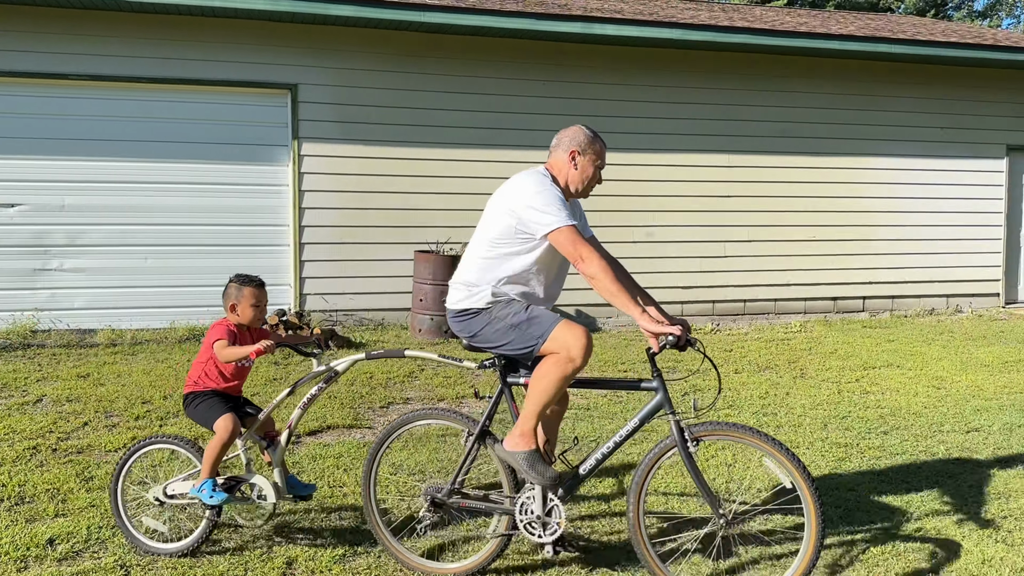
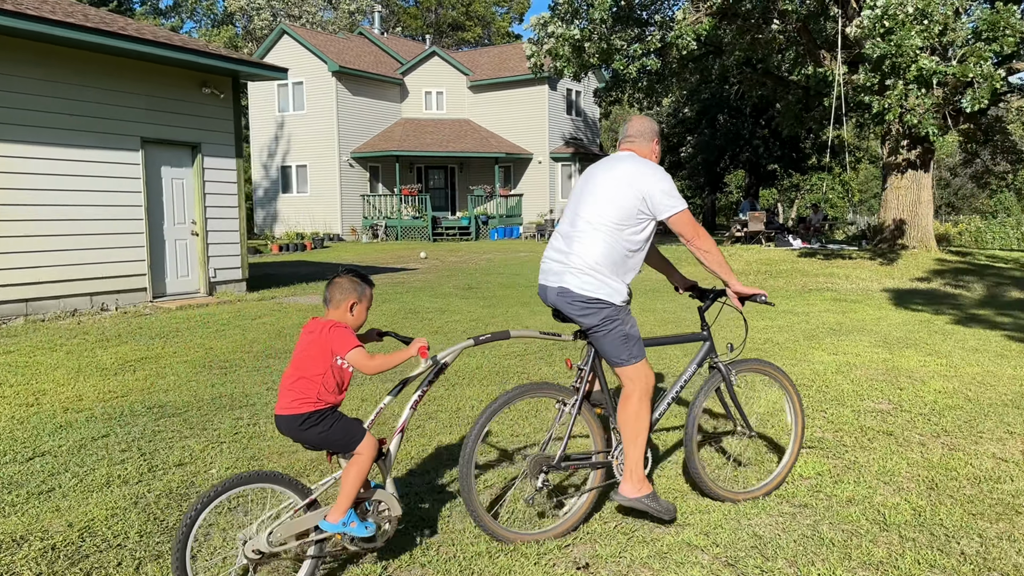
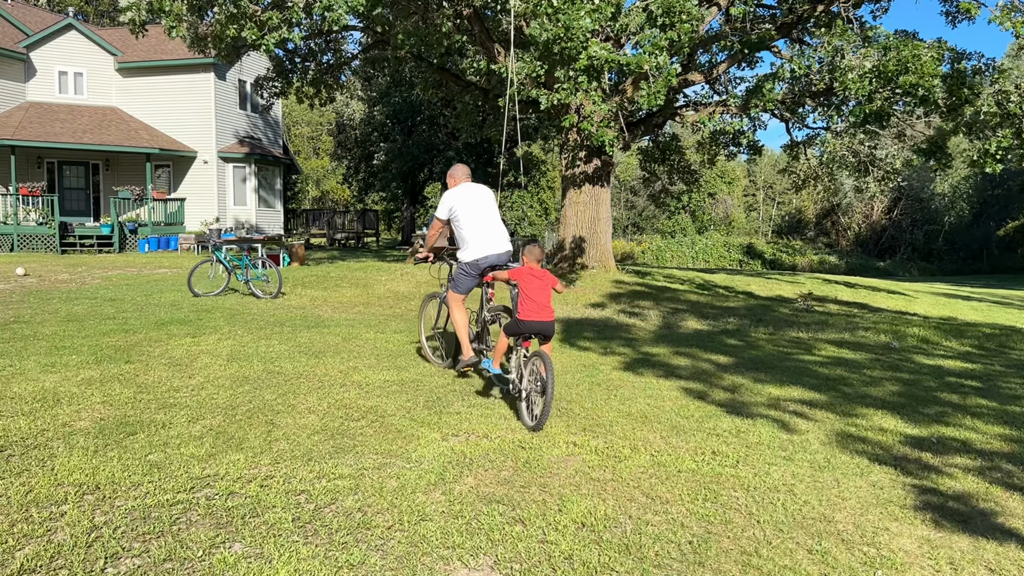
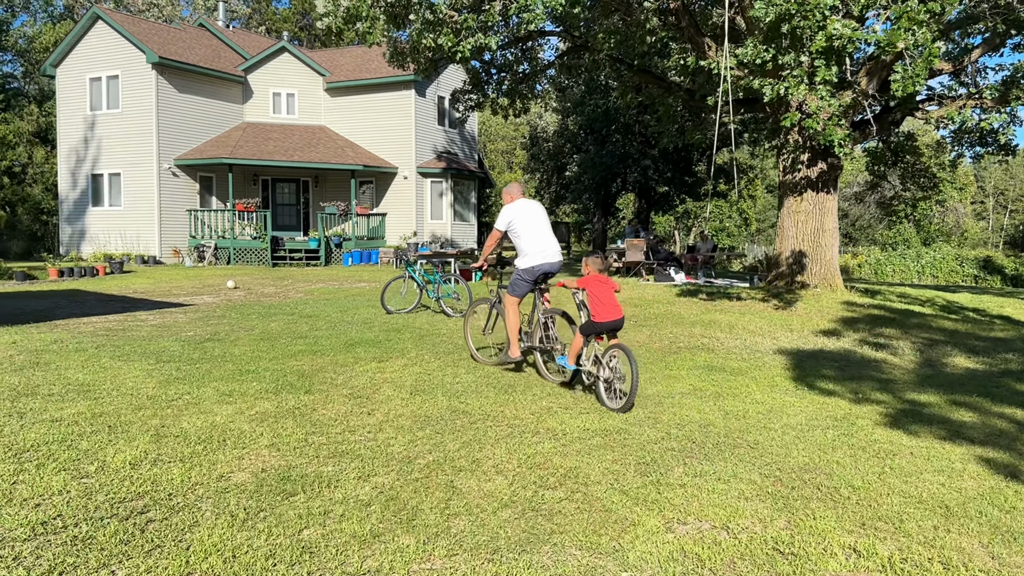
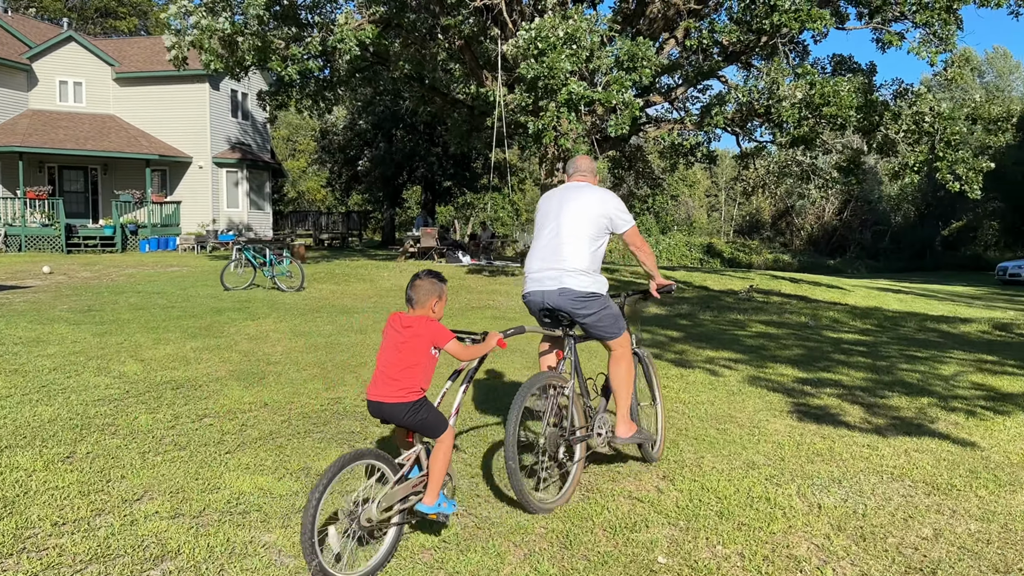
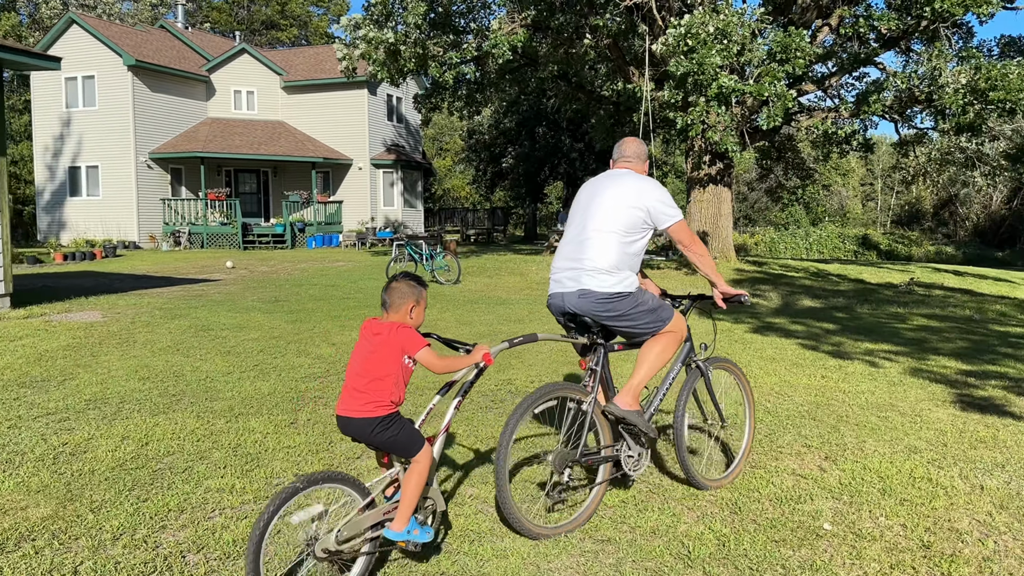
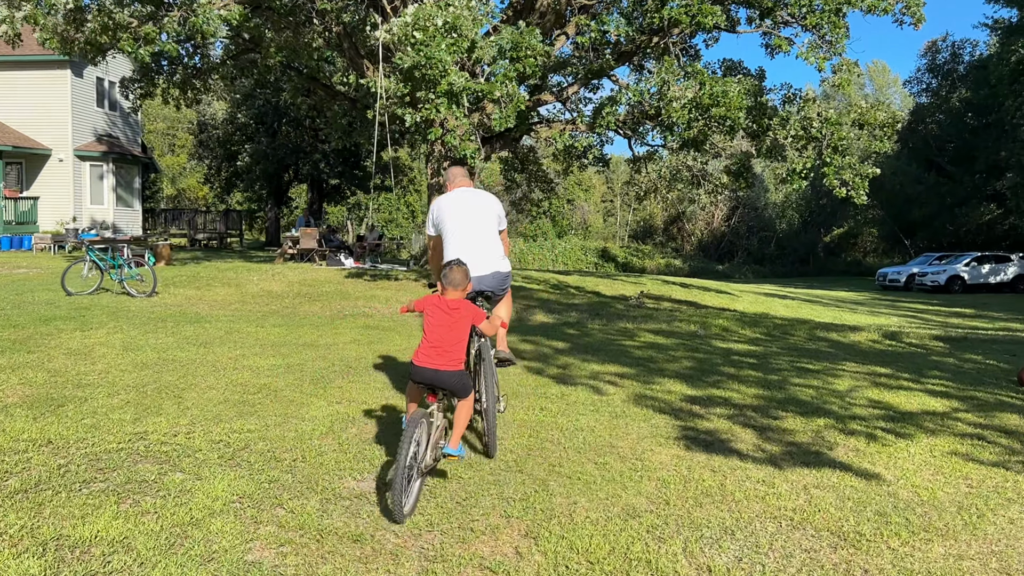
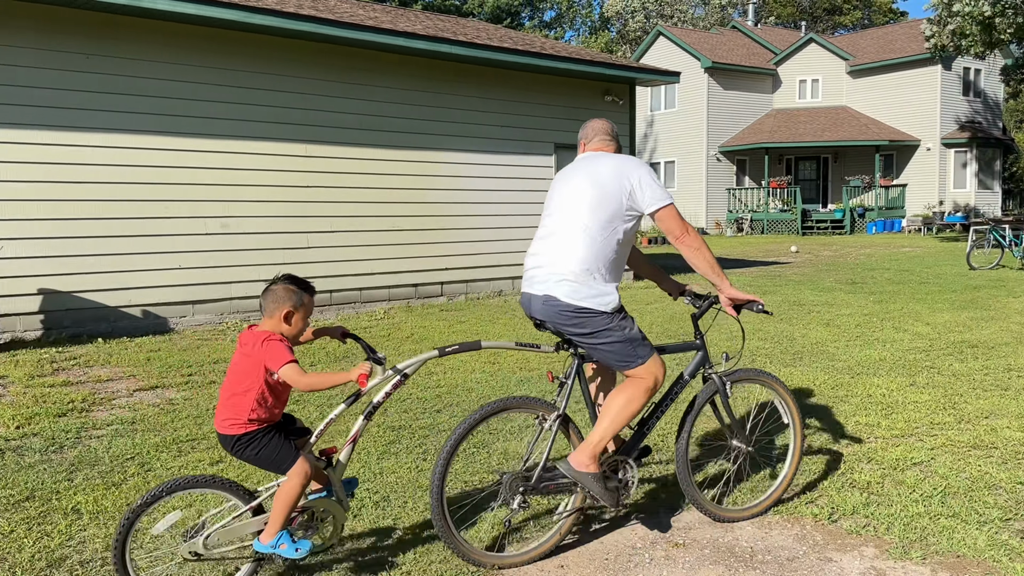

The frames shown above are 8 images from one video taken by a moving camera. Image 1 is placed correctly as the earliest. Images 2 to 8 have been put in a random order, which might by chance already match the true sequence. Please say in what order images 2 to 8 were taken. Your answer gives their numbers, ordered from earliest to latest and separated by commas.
8, 2, 6, 5, 7, 3, 4
